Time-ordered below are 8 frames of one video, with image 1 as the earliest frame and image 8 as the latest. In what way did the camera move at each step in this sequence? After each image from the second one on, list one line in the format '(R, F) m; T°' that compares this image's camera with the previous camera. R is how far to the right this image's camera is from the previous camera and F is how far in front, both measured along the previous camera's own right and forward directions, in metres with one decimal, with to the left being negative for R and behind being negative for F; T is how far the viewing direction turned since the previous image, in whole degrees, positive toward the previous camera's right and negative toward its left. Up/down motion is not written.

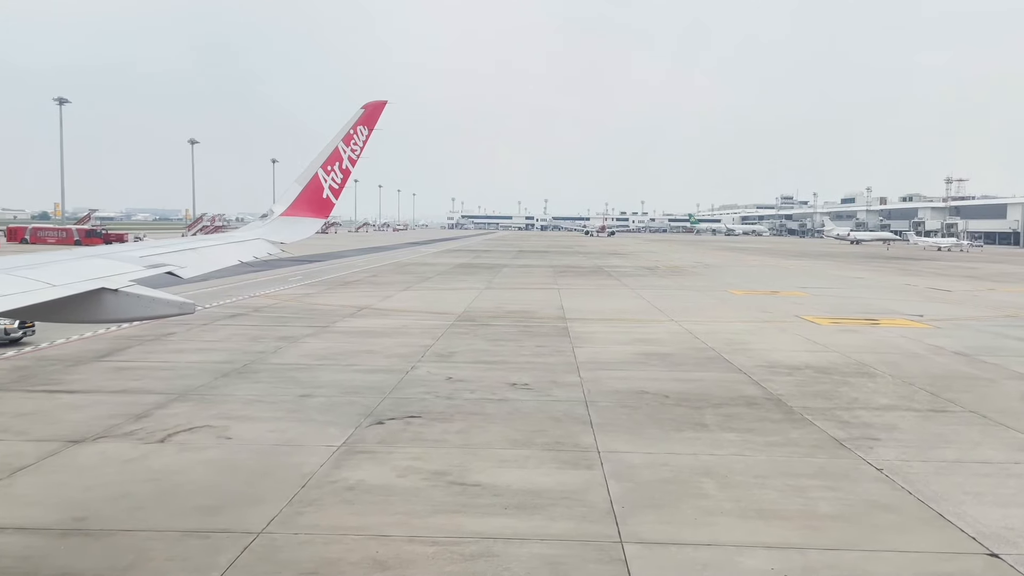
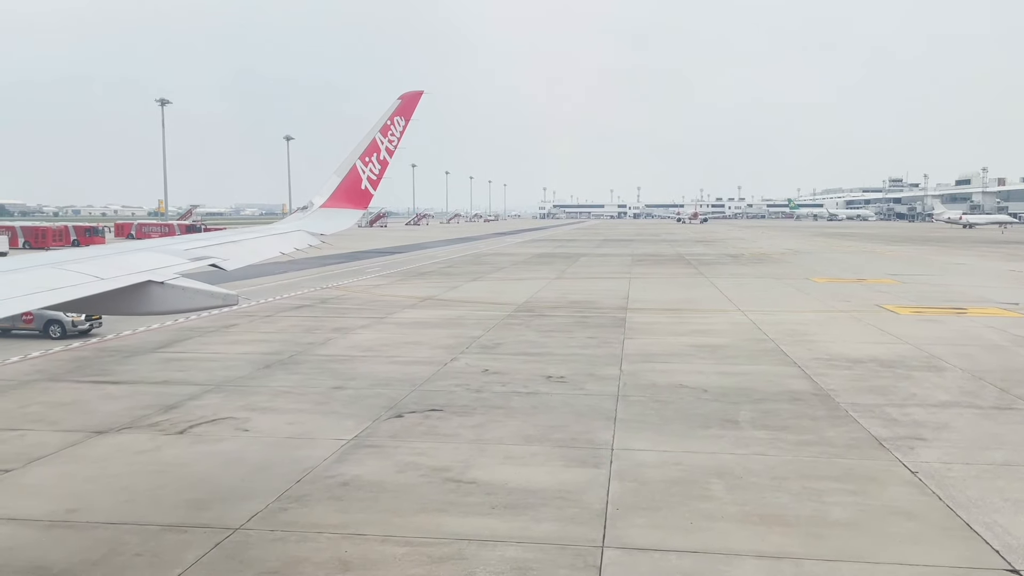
(+1.0, +0.4) m; -6°
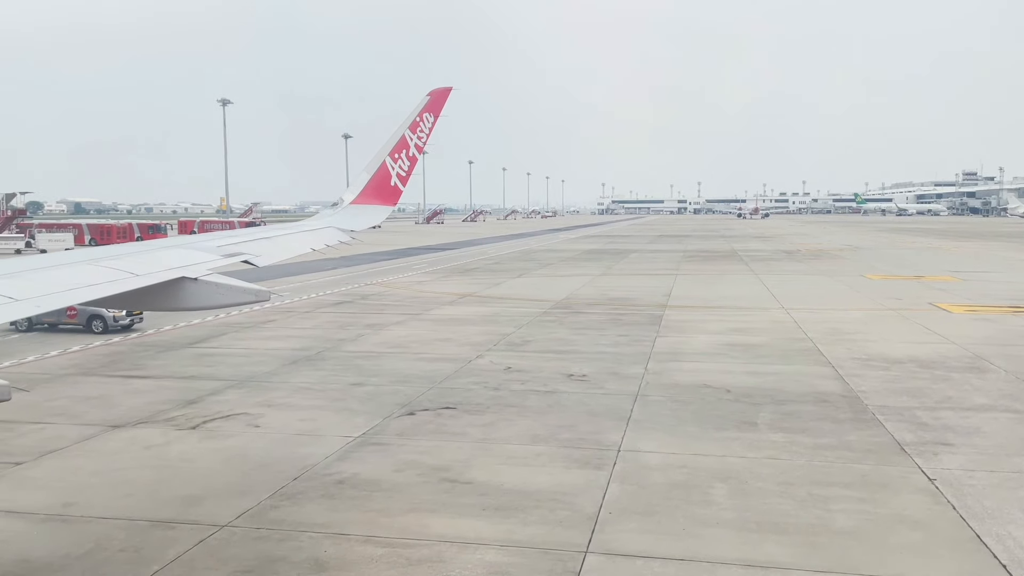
(+0.6, +0.2) m; -4°
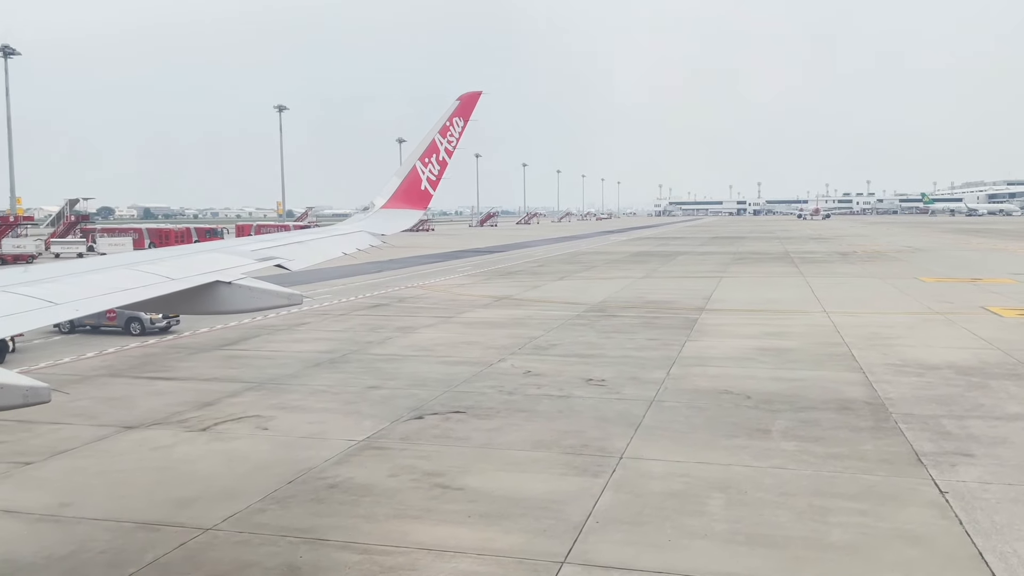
(+0.7, +0.2) m; -4°
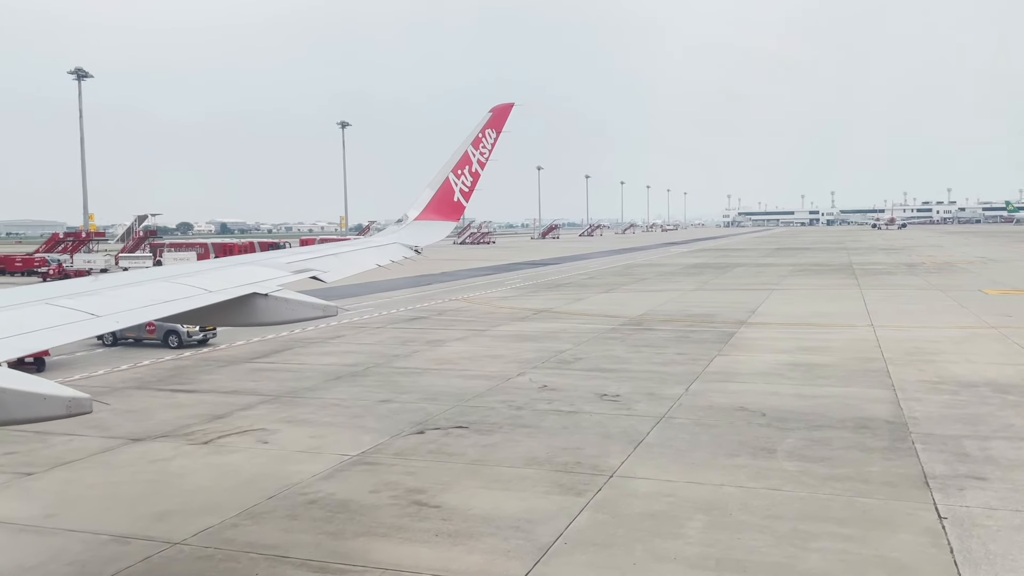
(+0.9, +0.2) m; -4°
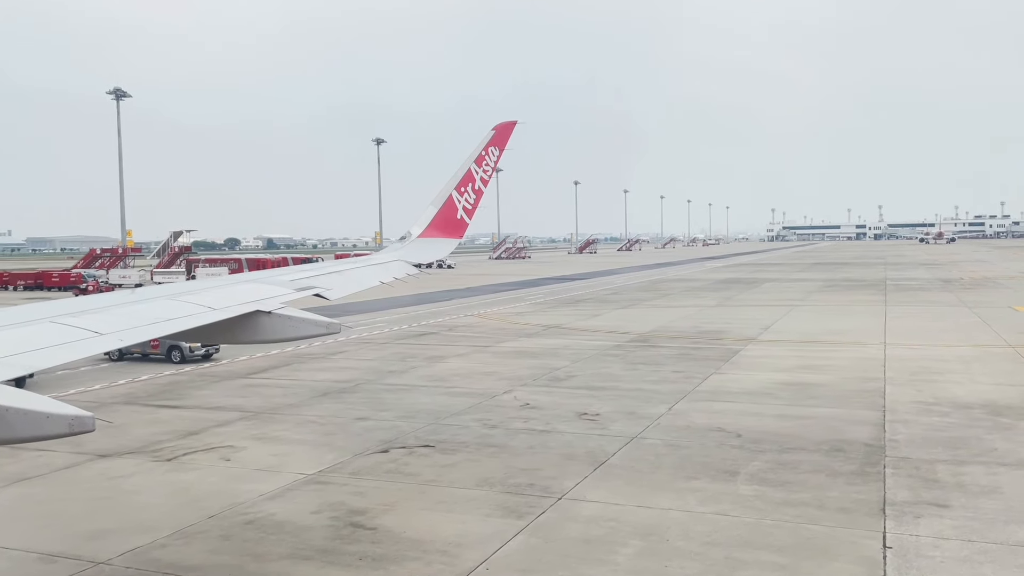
(+1.0, +0.1) m; -2°
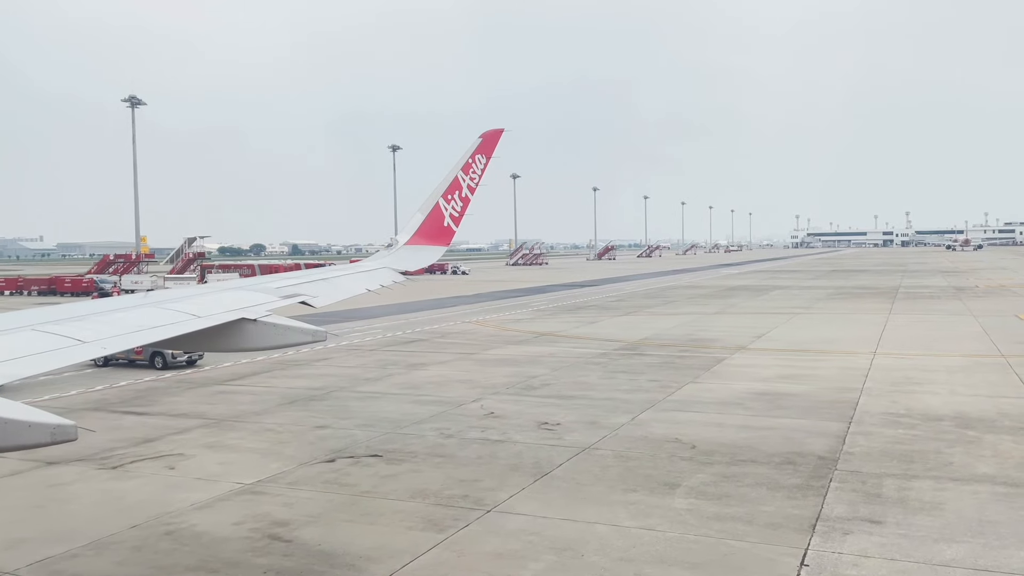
(+1.0, +0.1) m; -1°
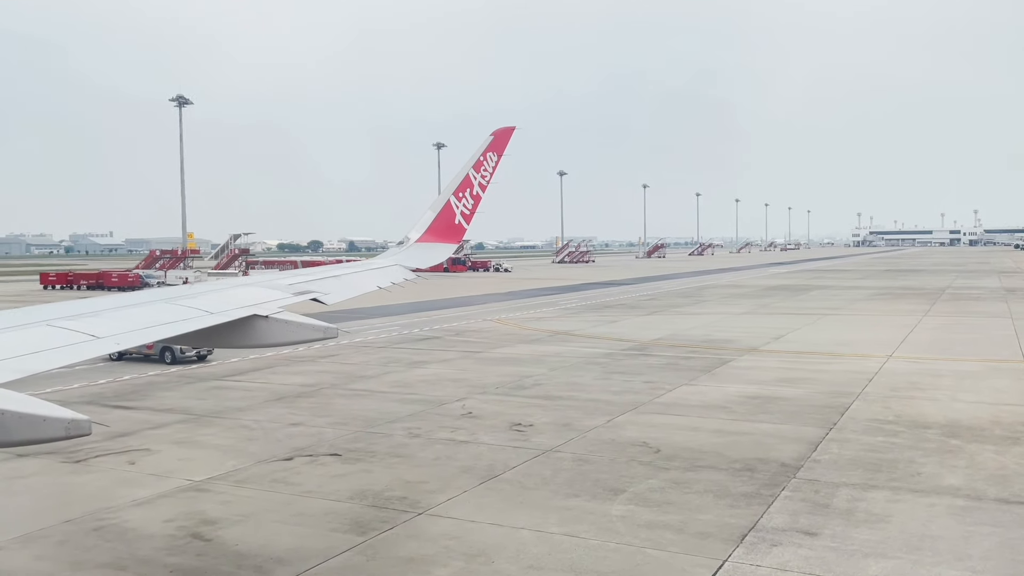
(+1.3, +0.1) m; -3°
